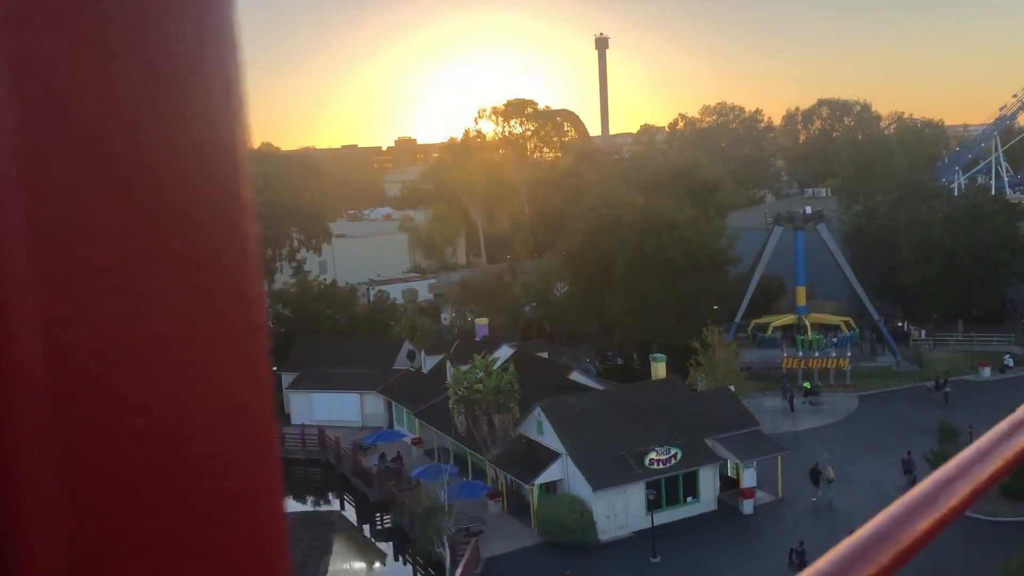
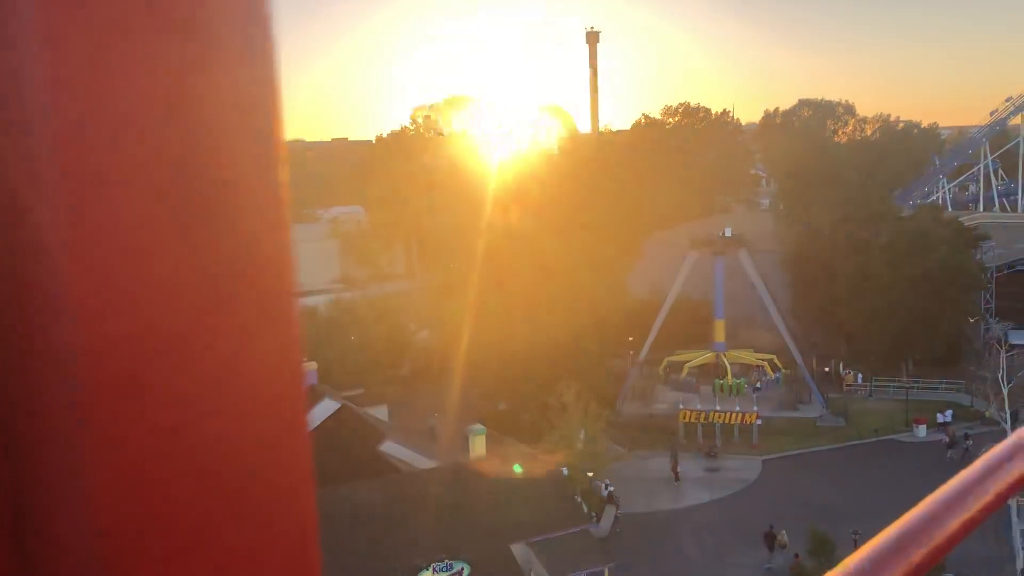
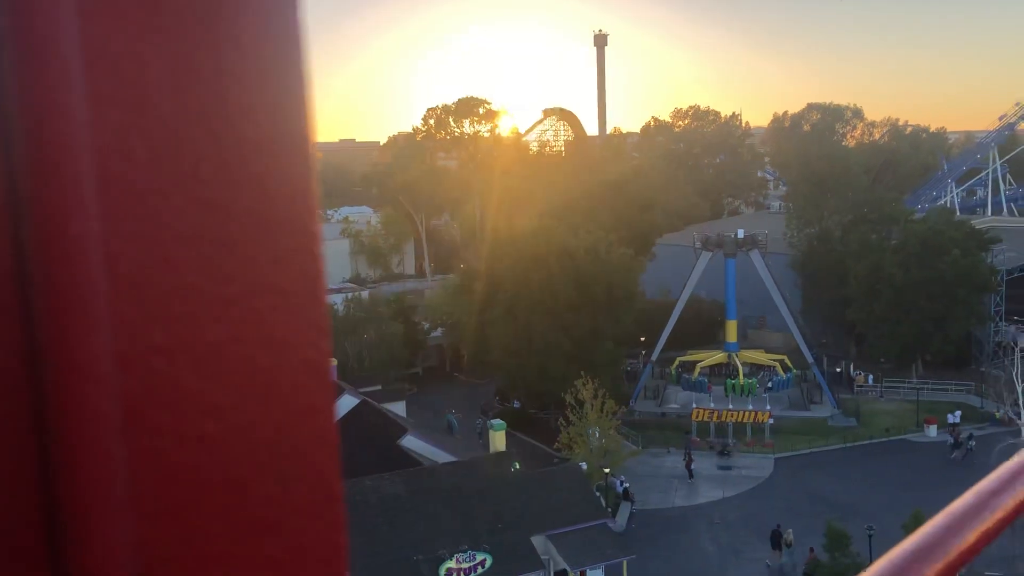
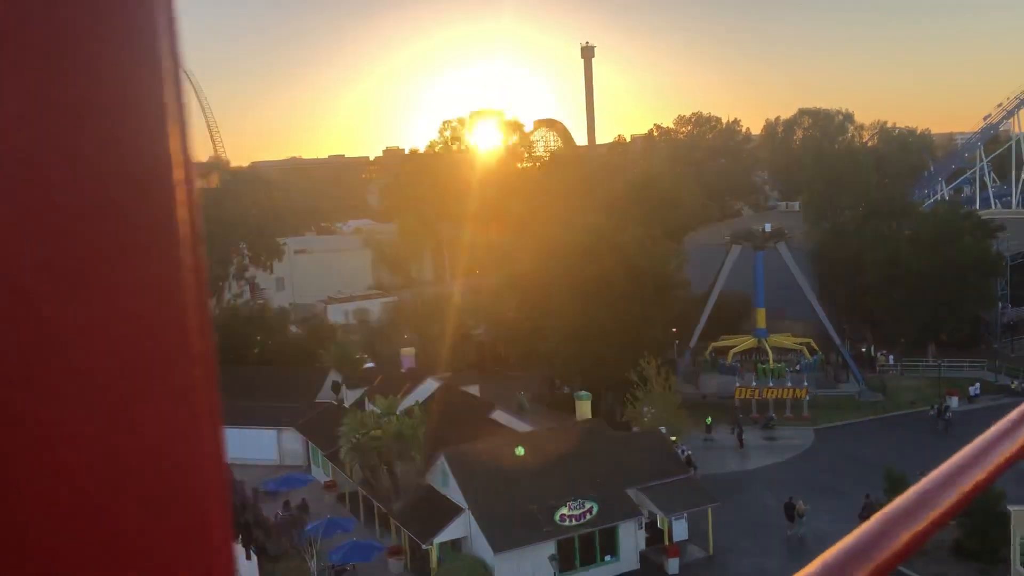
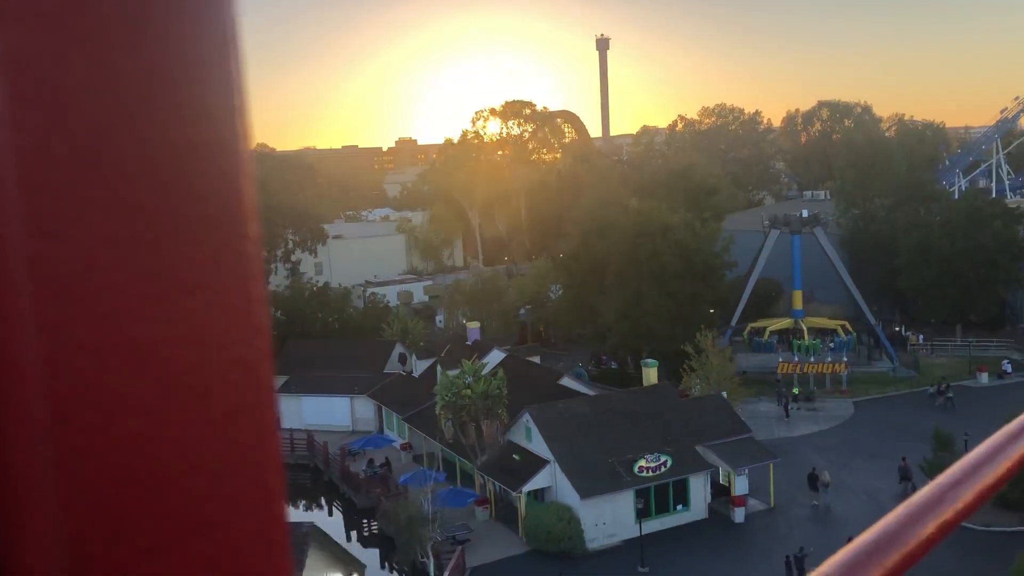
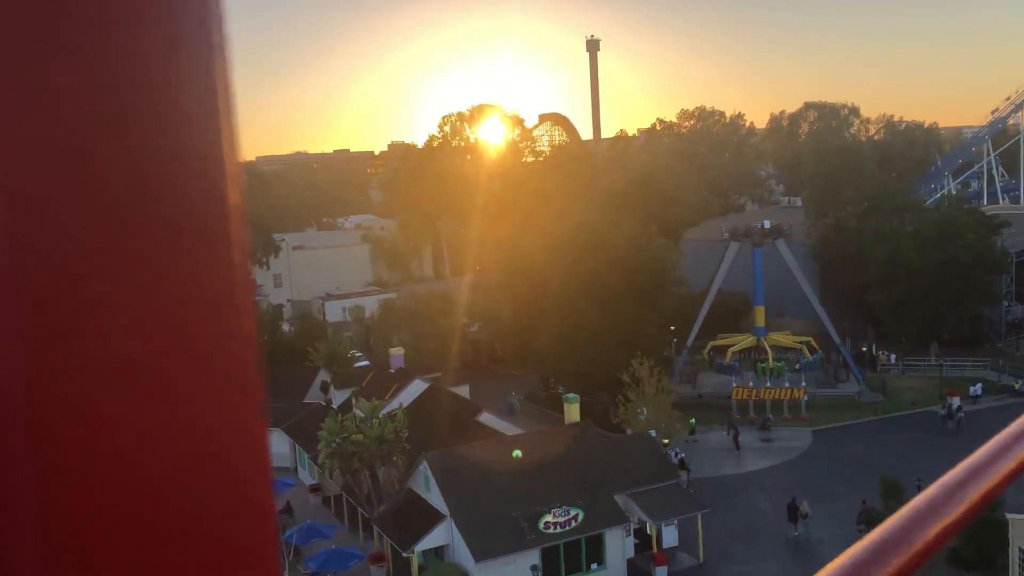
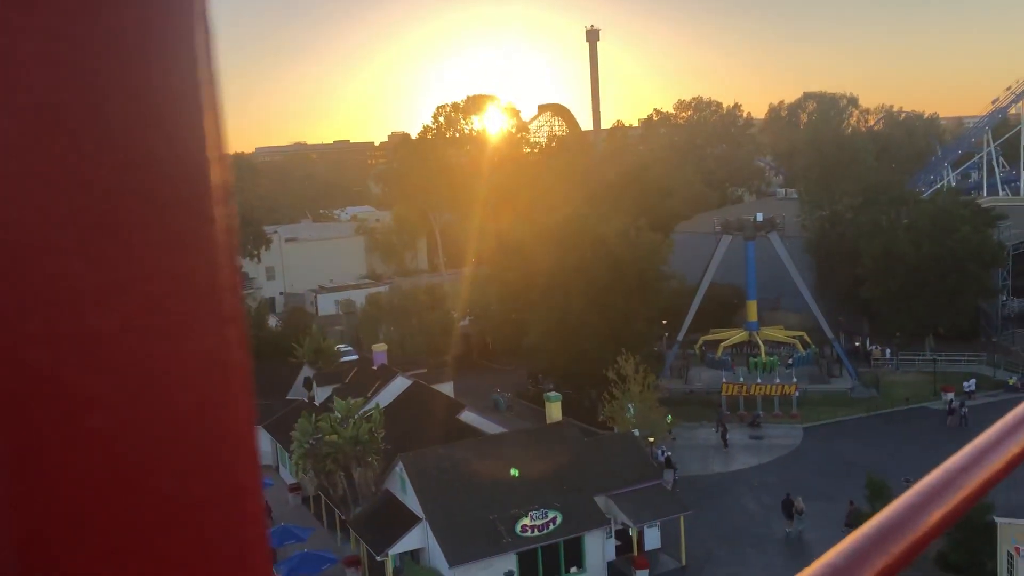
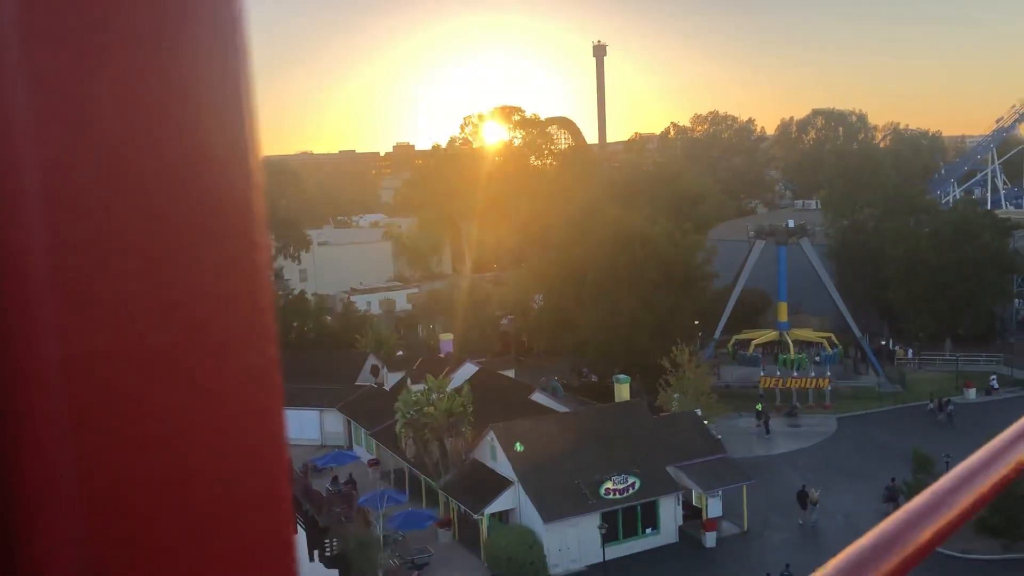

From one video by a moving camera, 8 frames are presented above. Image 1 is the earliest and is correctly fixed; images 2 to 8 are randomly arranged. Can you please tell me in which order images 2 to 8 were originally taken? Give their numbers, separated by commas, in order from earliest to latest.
5, 8, 4, 6, 7, 3, 2
